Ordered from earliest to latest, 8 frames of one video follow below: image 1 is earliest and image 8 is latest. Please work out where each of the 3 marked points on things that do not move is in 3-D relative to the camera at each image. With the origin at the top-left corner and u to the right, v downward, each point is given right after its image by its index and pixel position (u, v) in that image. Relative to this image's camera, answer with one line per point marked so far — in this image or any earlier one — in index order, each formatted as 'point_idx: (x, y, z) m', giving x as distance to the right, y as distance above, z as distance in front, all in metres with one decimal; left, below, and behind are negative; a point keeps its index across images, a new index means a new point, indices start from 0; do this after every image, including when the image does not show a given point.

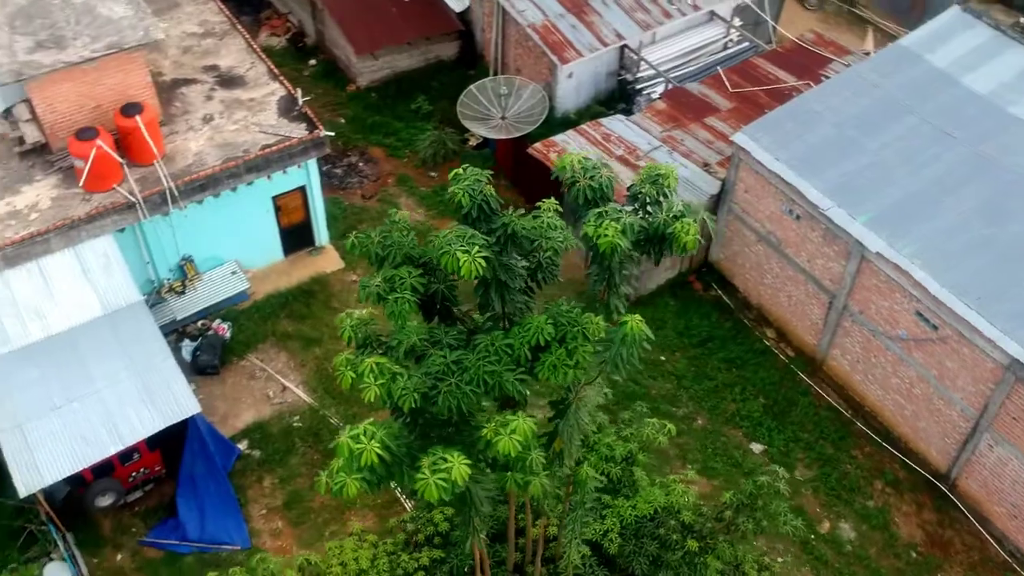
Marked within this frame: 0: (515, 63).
0: (+0.1, +3.5, +15.5) m
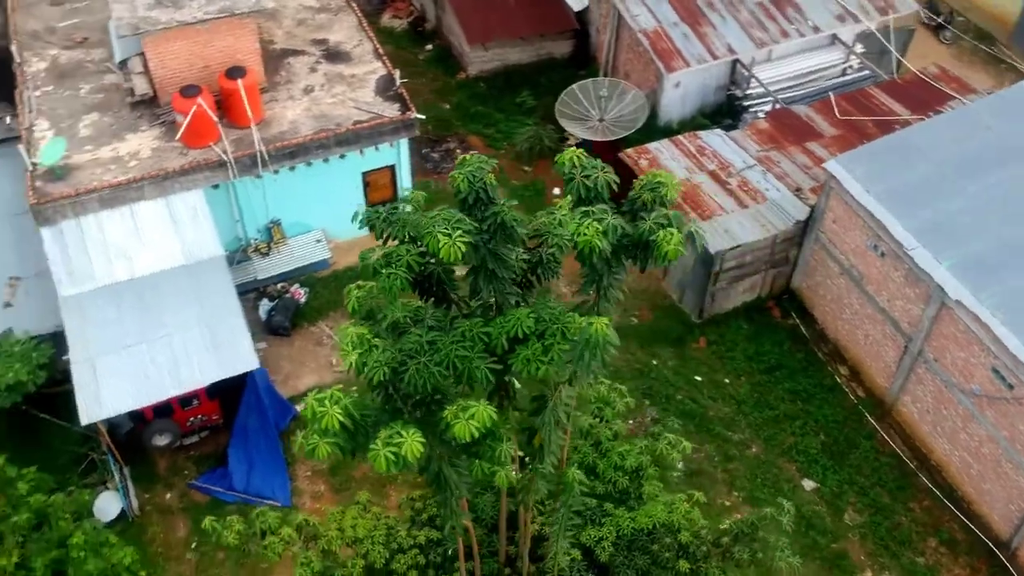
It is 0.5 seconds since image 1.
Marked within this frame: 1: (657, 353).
0: (+1.7, +3.4, +15.5) m
1: (+1.8, -0.8, +12.7) m
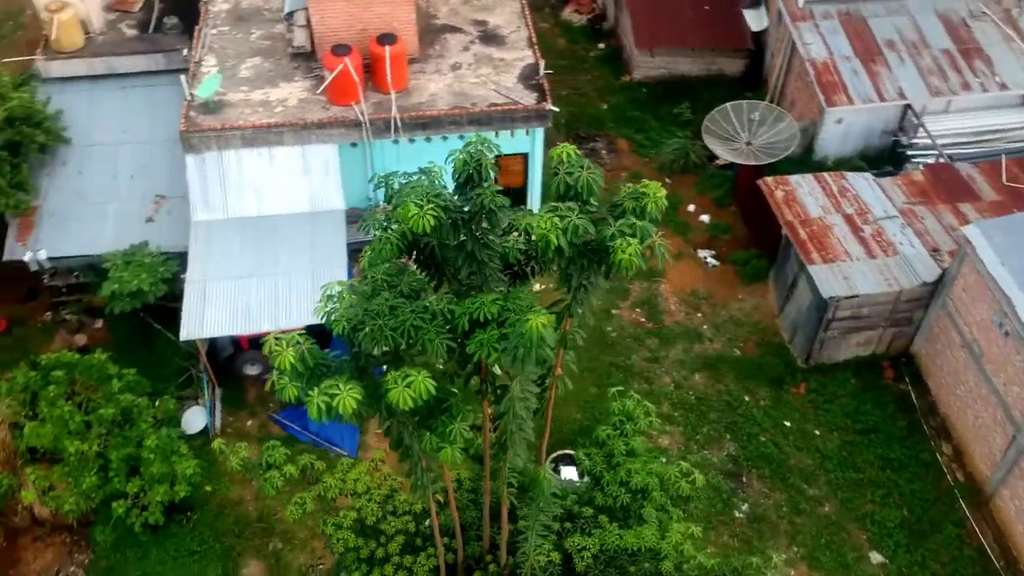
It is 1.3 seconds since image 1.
0: (+4.1, +2.9, +14.9) m
1: (+2.9, -1.2, +12.3) m
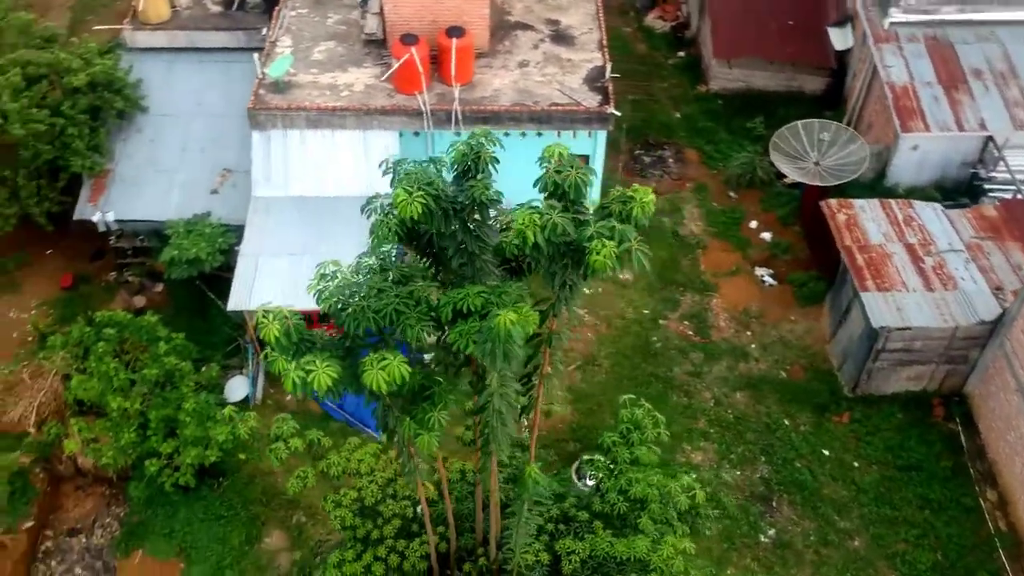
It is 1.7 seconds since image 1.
0: (+5.2, +2.5, +14.5) m
1: (+3.3, -1.5, +12.0) m
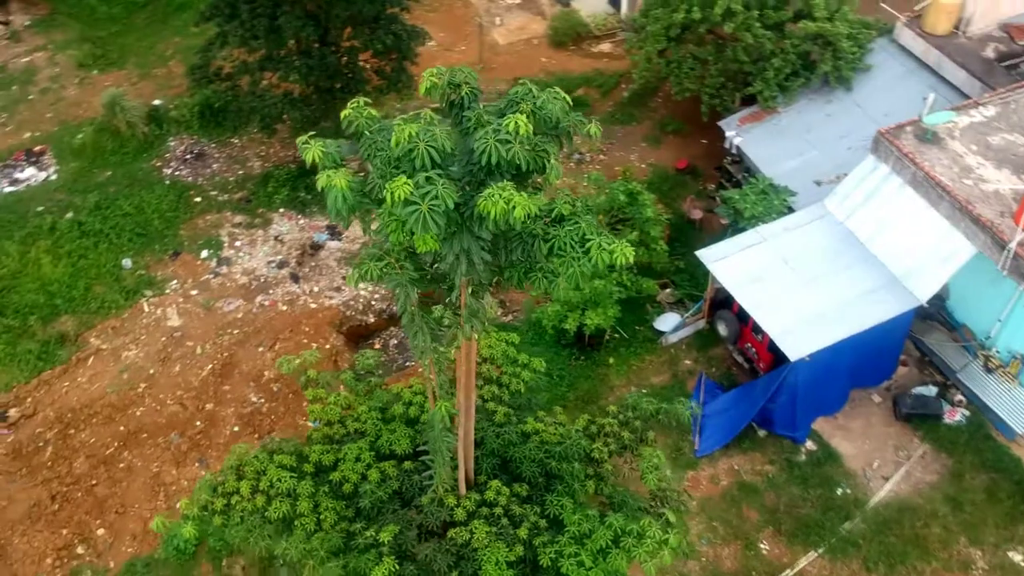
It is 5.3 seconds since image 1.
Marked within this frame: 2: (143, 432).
0: (+9.4, -4.2, +8.0) m
1: (+4.5, -5.0, +8.5) m
2: (-4.2, -1.6, +11.5) m
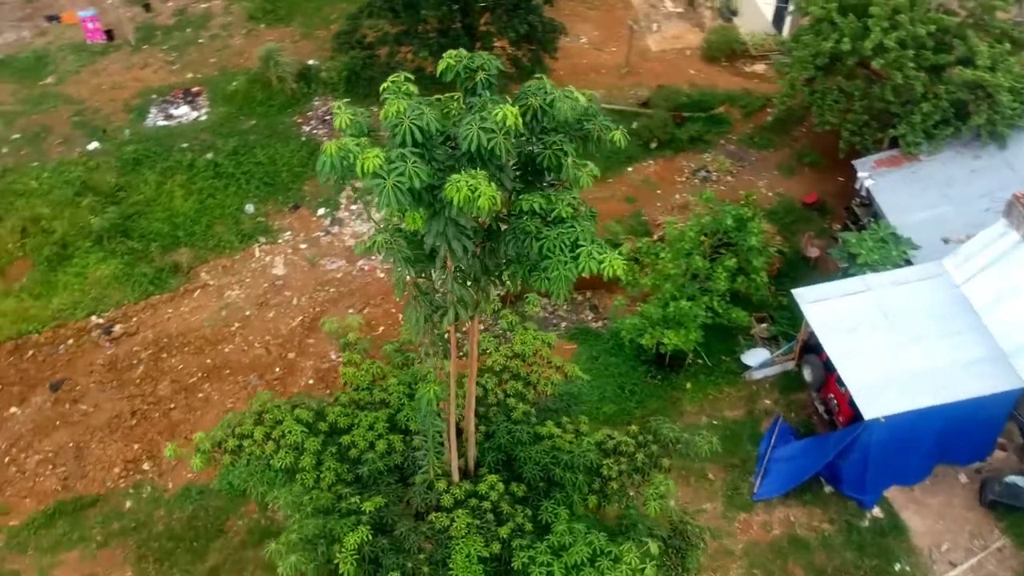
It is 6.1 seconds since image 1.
0: (+8.8, -5.8, +6.4) m
1: (+3.9, -5.7, +7.7) m
2: (-3.4, -1.0, +12.1) m
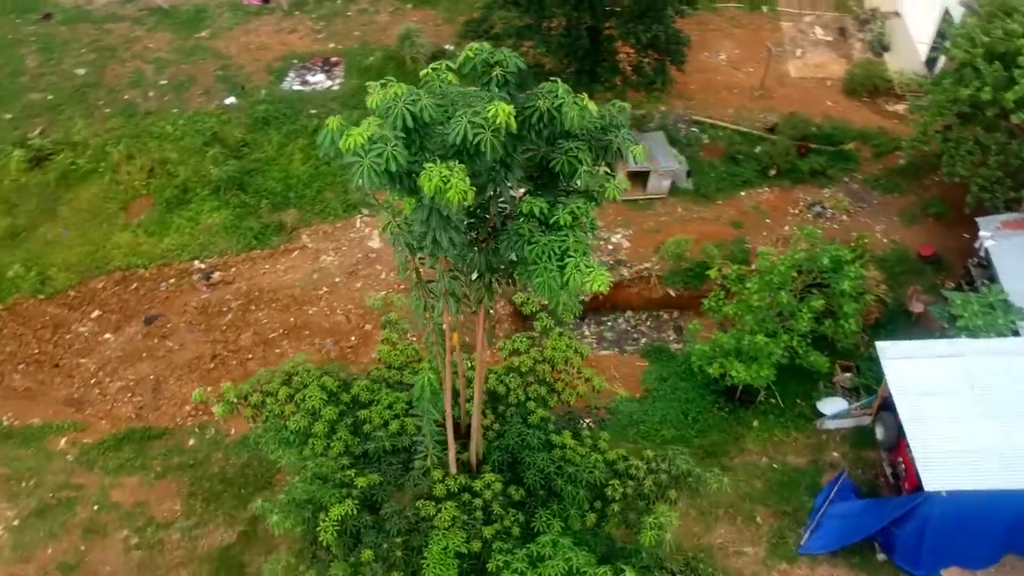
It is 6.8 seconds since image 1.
0: (+7.8, -7.1, +5.1) m
1: (+3.3, -6.3, +7.1) m
2: (-2.6, -0.5, +12.5) m
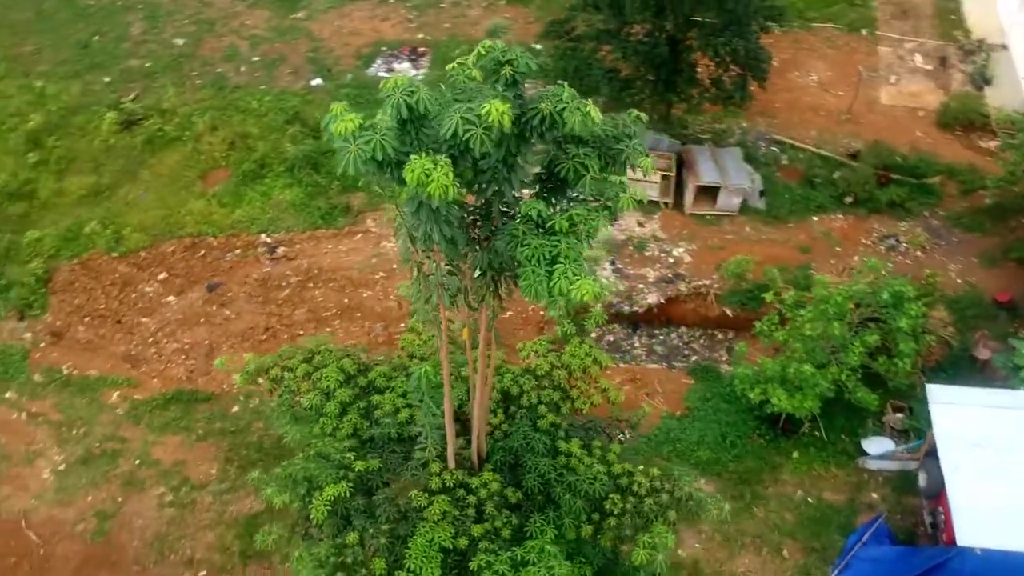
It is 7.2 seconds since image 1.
0: (+7.0, -7.8, +4.4) m
1: (+2.7, -6.6, +6.8) m
2: (-1.9, -0.3, +12.7) m
